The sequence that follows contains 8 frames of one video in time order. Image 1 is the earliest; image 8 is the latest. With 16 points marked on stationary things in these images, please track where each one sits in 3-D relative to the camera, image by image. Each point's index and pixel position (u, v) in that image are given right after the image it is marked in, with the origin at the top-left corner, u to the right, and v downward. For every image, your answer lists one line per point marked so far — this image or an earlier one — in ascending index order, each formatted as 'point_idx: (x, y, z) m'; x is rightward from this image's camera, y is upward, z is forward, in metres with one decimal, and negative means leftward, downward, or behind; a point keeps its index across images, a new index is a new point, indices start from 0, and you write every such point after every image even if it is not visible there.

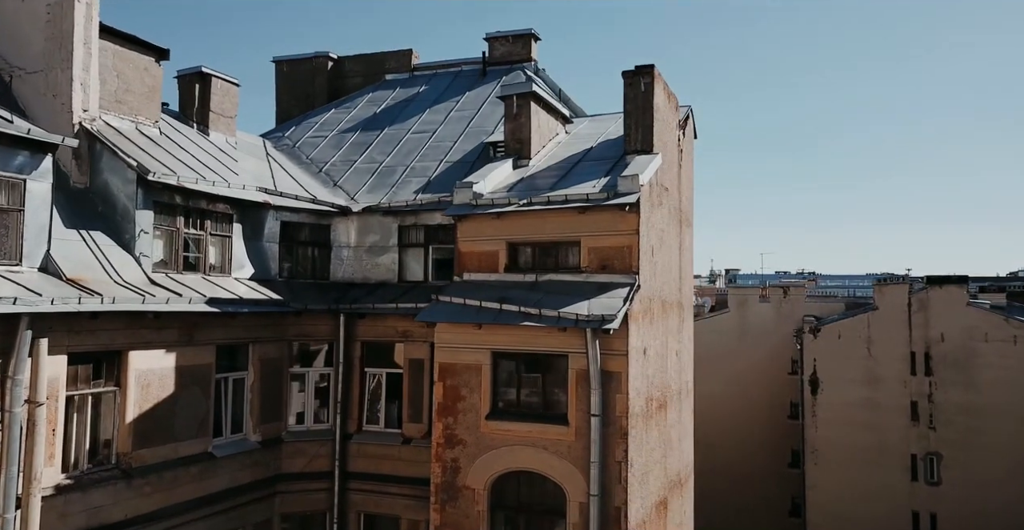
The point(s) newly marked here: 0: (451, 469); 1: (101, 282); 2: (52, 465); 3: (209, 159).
0: (-1.1, -3.6, +15.8) m
1: (-7.0, -0.3, +15.2) m
2: (-7.3, -3.2, +14.2) m
3: (-6.4, +2.2, +18.9) m
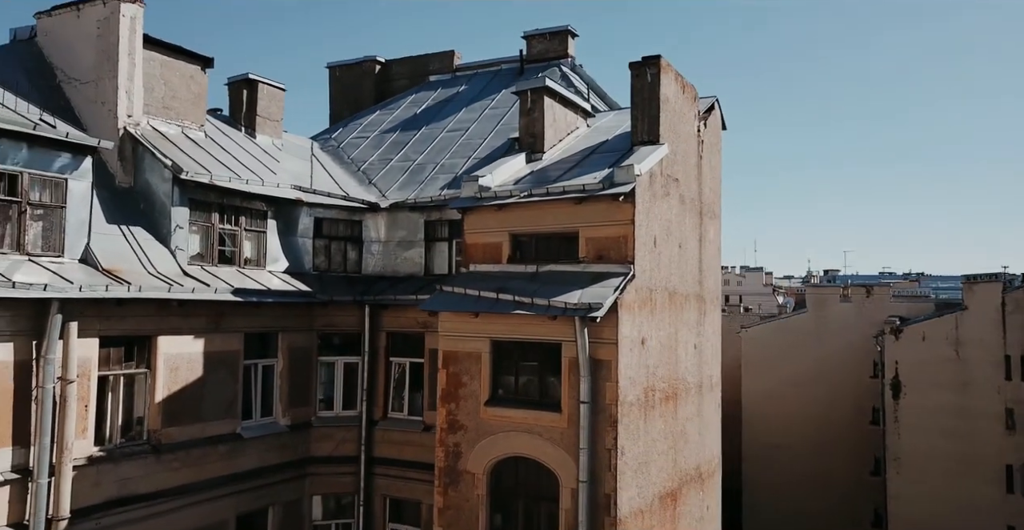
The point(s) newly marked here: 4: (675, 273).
0: (-1.1, -3.5, +16.3) m
1: (-7.0, -0.1, +16.6) m
2: (-7.4, -3.0, +15.6) m
3: (-5.9, +2.4, +20.1) m
4: (+3.2, -0.2, +18.0) m
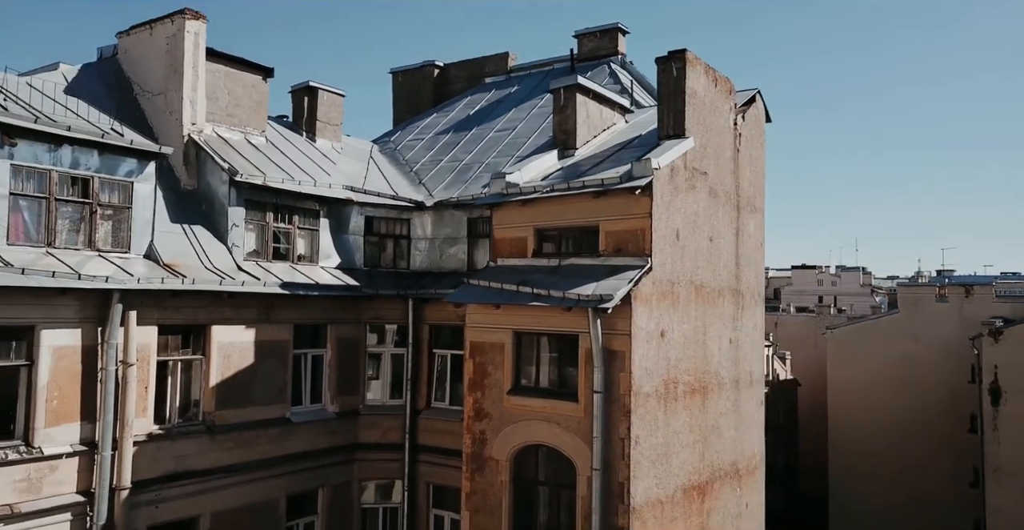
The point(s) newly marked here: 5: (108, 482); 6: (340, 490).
0: (-0.6, -3.3, +17.0) m
1: (-6.5, 0.0, +18.1) m
2: (-7.0, -2.9, +17.1) m
3: (-5.0, +2.4, +21.4) m
4: (+3.9, 0.0, +18.0) m
5: (-7.3, -3.9, +16.3) m
6: (-3.8, -5.0, +19.9) m
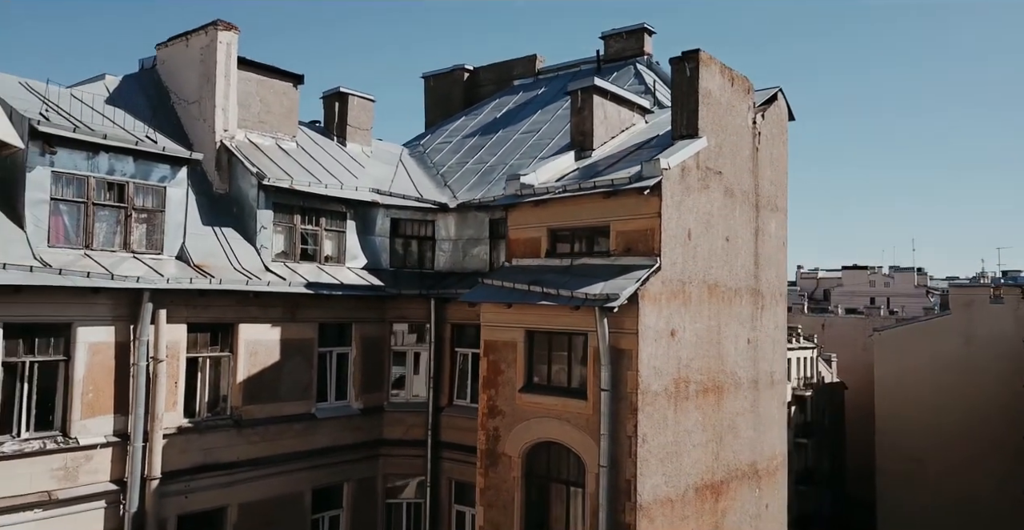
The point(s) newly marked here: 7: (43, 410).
0: (-0.4, -3.3, +17.3) m
1: (-6.2, -0.1, +18.8) m
2: (-6.8, -2.9, +17.8) m
3: (-4.4, +2.4, +22.0) m
4: (+4.2, 0.0, +18.1) m
5: (-7.1, -3.9, +17.1) m
6: (-3.4, -5.0, +20.4) m
7: (-8.5, -2.6, +16.3) m
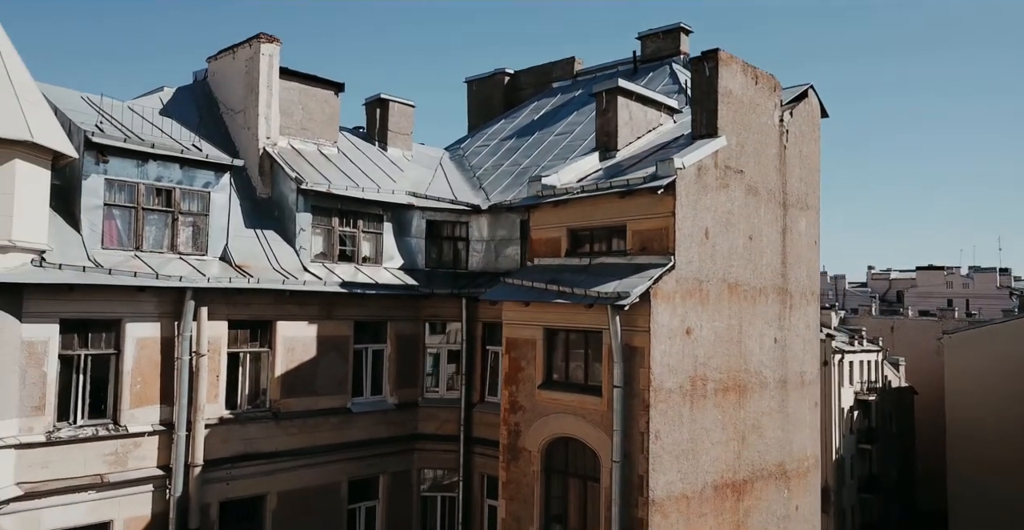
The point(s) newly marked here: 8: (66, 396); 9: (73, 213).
0: (0.0, -3.3, +17.7) m
1: (-5.6, -0.1, +19.8) m
2: (-6.3, -2.9, +18.9) m
3: (-3.5, +2.4, +22.8) m
4: (+4.6, 0.0, +18.1) m
5: (-6.7, -3.9, +18.1) m
6: (-2.7, -5.0, +21.1) m
7: (-8.1, -2.6, +17.4) m
8: (-8.5, -2.5, +17.1) m
9: (-8.8, +1.0, +18.0) m
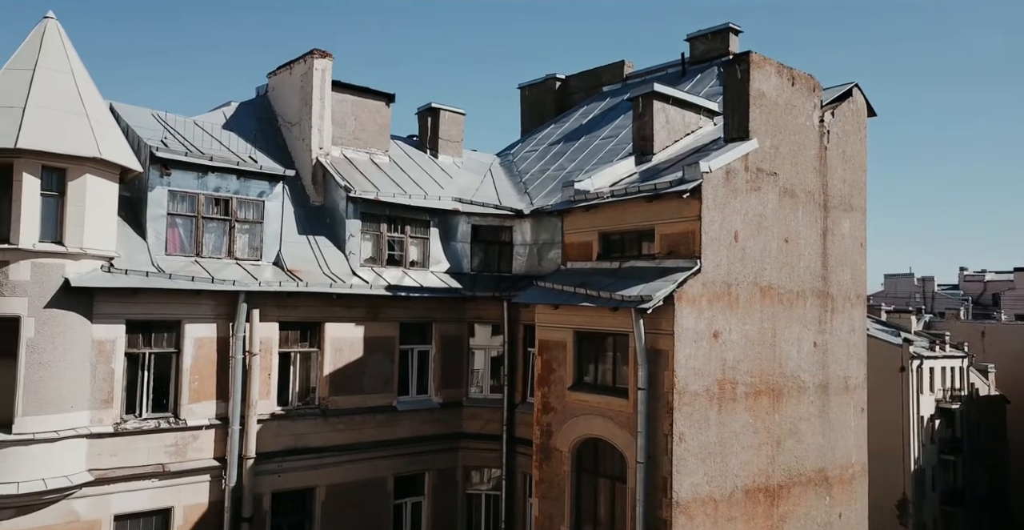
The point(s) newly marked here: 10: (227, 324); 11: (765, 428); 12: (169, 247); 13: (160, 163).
0: (+0.7, -3.4, +18.1) m
1: (-4.7, -0.2, +20.7) m
2: (-5.5, -3.0, +19.9) m
3: (-2.4, +2.3, +23.6) m
4: (+5.3, -0.1, +18.0) m
5: (-6.0, -4.0, +19.2) m
6: (-1.6, -5.1, +21.7) m
7: (-7.4, -2.7, +18.7) m
8: (-7.8, -2.6, +18.4) m
9: (-8.1, +0.9, +19.3) m
10: (-6.3, -1.3, +19.7) m
11: (+5.0, -3.2, +17.6) m
12: (-7.6, +0.4, +19.6) m
13: (-7.8, +2.3, +19.6) m
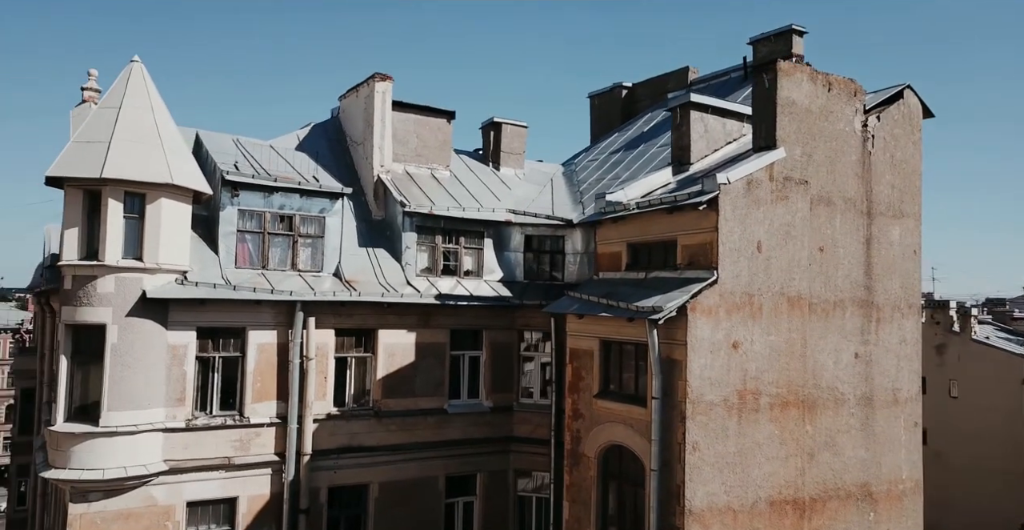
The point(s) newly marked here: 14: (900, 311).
0: (+1.3, -3.6, +18.6) m
1: (-3.6, -0.4, +22.0) m
2: (-4.5, -3.3, +21.3) m
3: (-0.8, +2.1, +24.5) m
4: (+5.8, -0.3, +17.8) m
5: (-5.1, -4.3, +20.7) m
6: (-0.4, -5.3, +22.5) m
7: (-6.6, -3.0, +20.4) m
8: (-7.1, -2.8, +20.2) m
9: (-7.1, +0.7, +21.2) m
10: (-5.3, -1.6, +21.2) m
11: (+5.5, -3.4, +17.4) m
12: (-6.6, +0.2, +21.4) m
13: (-6.8, +2.0, +21.4) m
14: (+8.5, -1.0, +19.5) m
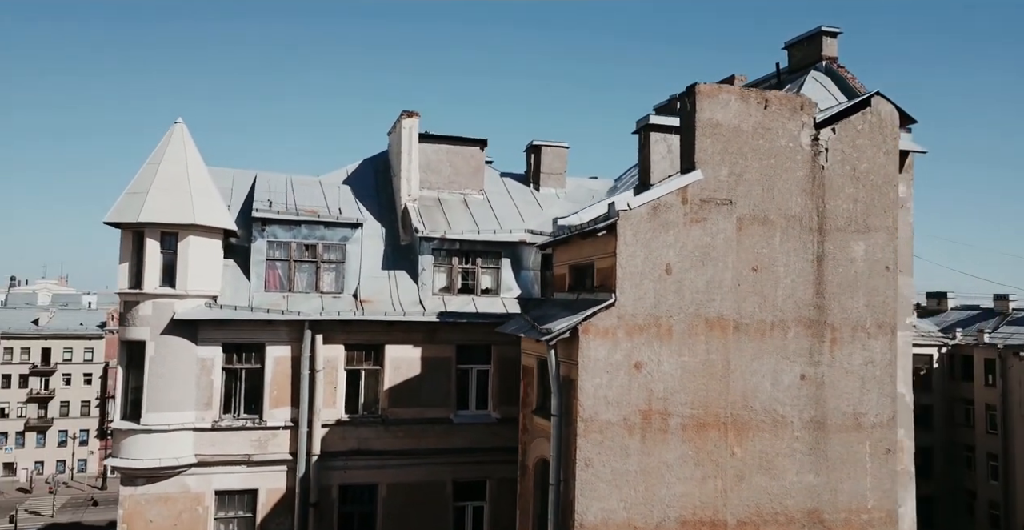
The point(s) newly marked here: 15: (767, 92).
0: (+0.3, -4.1, +19.7) m
1: (-3.5, -1.0, +24.4) m
2: (-4.5, -3.9, +24.0) m
3: (-0.2, +1.5, +26.0) m
4: (+4.3, -0.7, +17.6) m
5: (-5.2, -4.9, +23.6) m
6: (-0.2, -5.9, +24.0) m
7: (-6.8, -3.6, +23.8) m
8: (-7.3, -3.5, +23.7) m
9: (-7.2, 0.0, +24.6) m
10: (-5.4, -2.2, +24.2) m
11: (+3.9, -3.8, +17.4) m
12: (-6.6, -0.5, +24.7) m
13: (-6.8, +1.4, +24.8) m
14: (+7.4, -1.4, +18.5) m
15: (+5.2, +3.5, +18.1) m
